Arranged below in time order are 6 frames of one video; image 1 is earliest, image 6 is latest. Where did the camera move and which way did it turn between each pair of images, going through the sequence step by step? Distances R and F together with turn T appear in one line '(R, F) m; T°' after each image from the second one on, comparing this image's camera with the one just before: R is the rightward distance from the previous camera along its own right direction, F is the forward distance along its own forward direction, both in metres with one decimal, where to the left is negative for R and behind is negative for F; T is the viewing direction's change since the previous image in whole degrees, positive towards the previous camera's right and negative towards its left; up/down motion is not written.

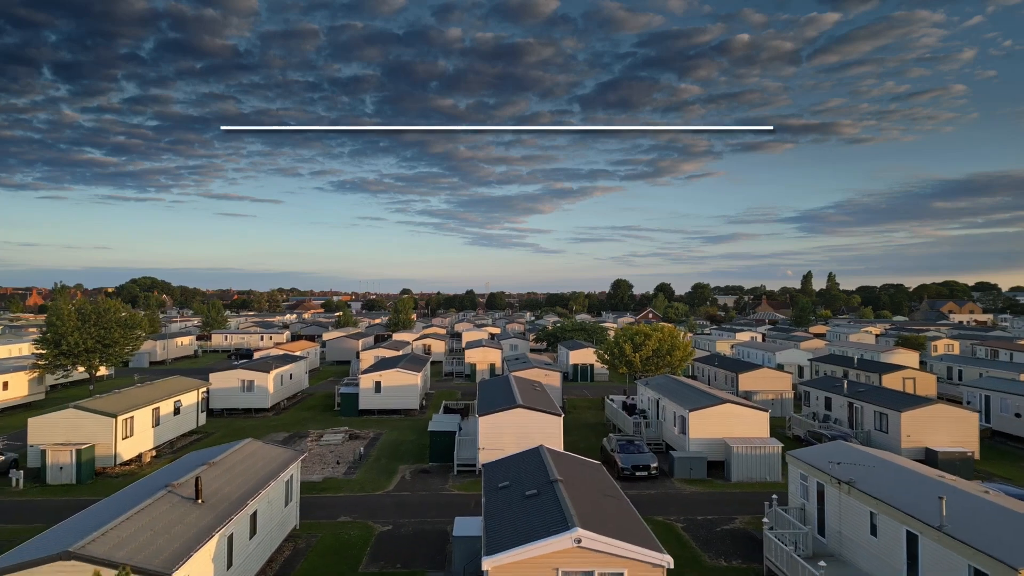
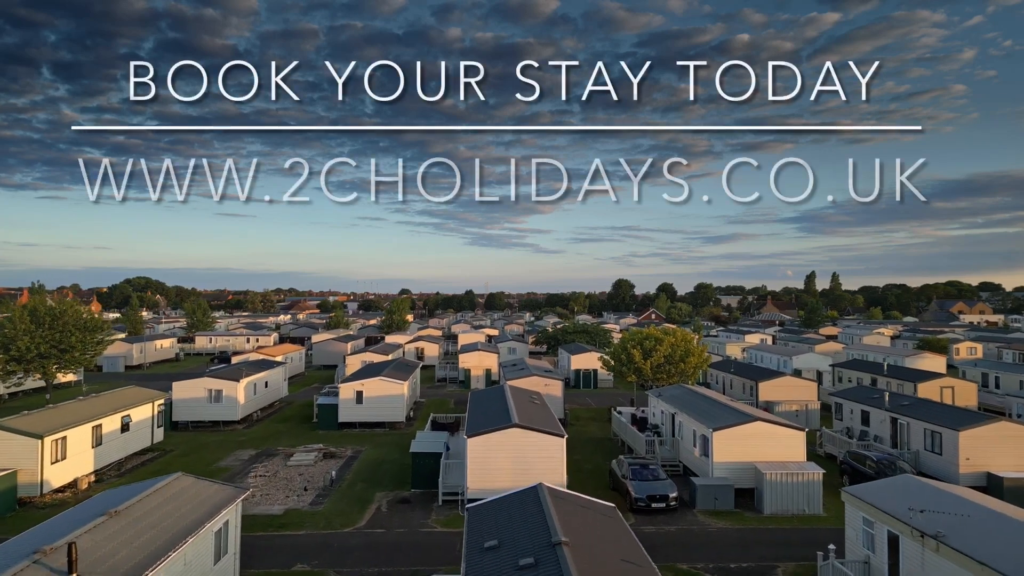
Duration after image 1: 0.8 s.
(+0.2, +3.4) m; 0°
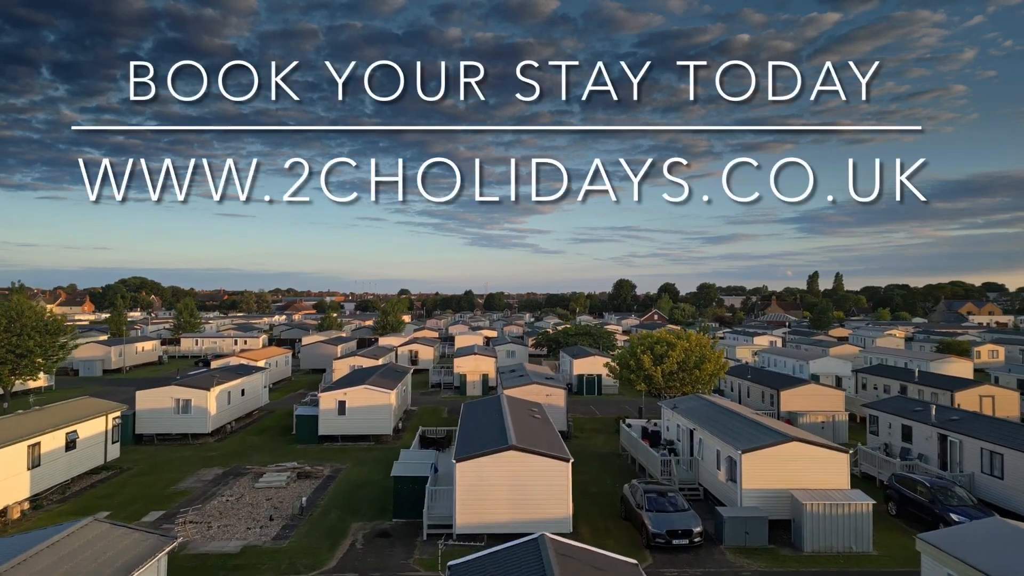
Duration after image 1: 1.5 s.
(+0.1, +2.8) m; 0°
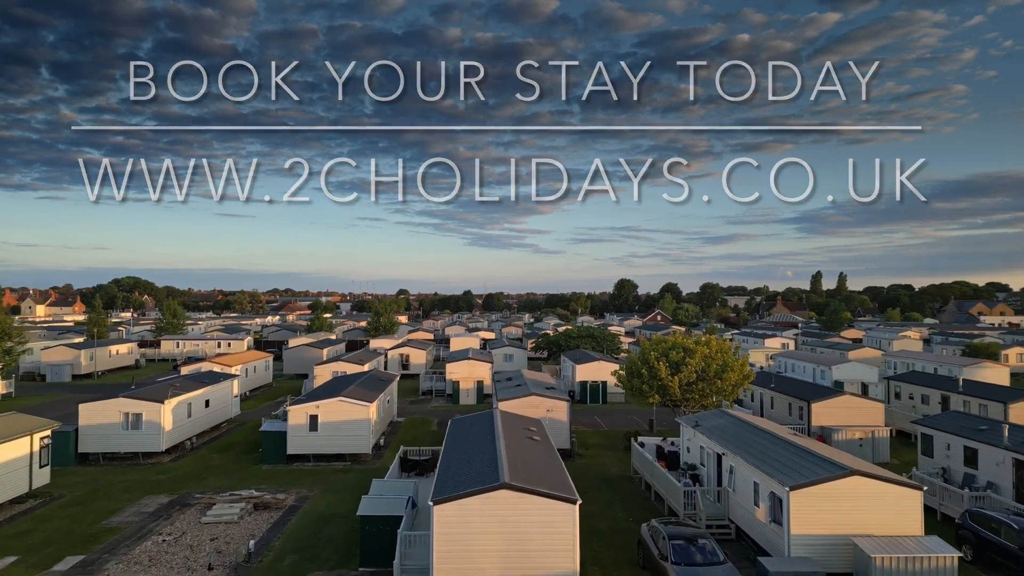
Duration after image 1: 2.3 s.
(+0.2, +3.4) m; 0°
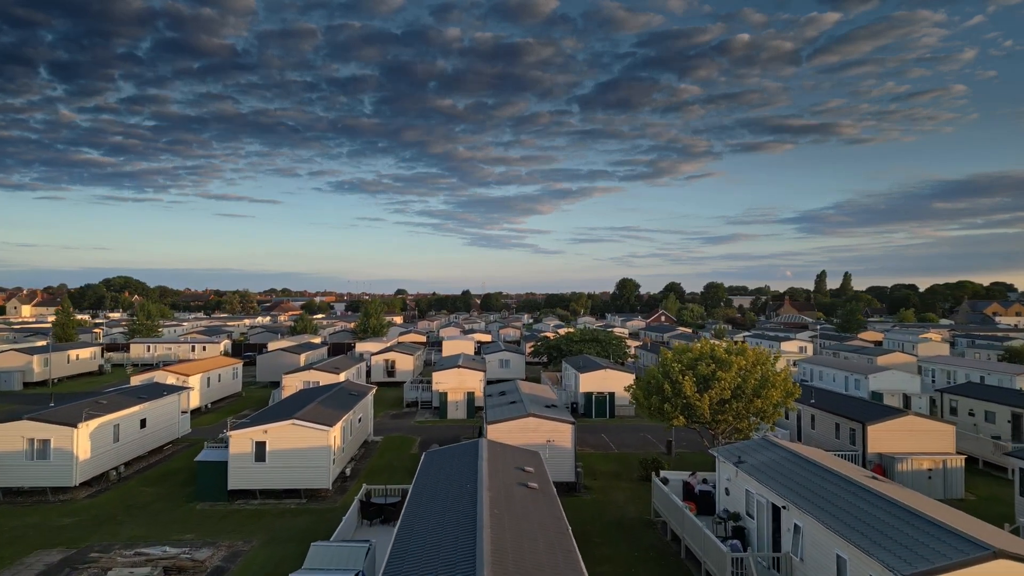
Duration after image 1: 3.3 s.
(+0.3, +4.6) m; 0°
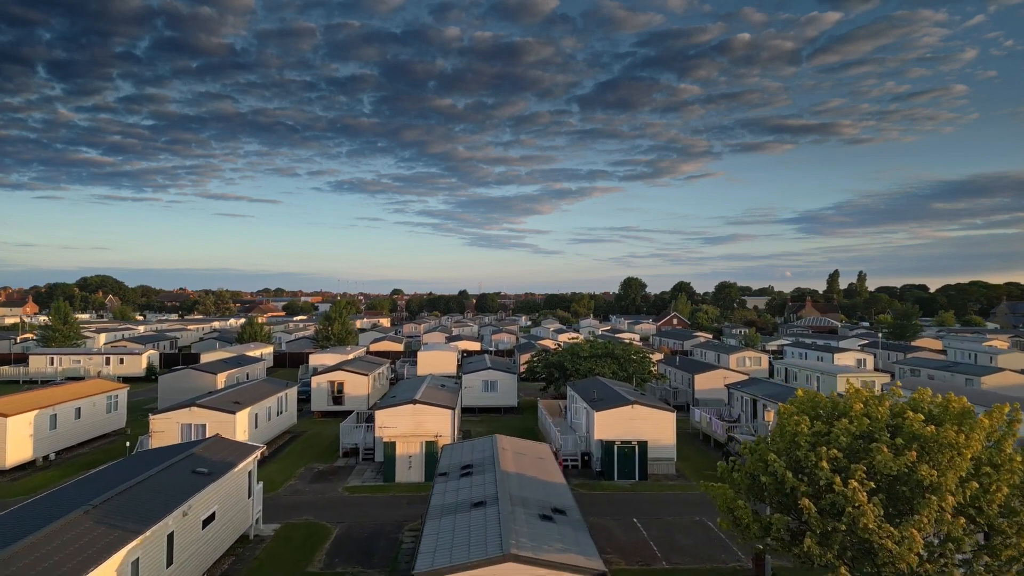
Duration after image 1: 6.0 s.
(+0.7, +11.2) m; 0°
